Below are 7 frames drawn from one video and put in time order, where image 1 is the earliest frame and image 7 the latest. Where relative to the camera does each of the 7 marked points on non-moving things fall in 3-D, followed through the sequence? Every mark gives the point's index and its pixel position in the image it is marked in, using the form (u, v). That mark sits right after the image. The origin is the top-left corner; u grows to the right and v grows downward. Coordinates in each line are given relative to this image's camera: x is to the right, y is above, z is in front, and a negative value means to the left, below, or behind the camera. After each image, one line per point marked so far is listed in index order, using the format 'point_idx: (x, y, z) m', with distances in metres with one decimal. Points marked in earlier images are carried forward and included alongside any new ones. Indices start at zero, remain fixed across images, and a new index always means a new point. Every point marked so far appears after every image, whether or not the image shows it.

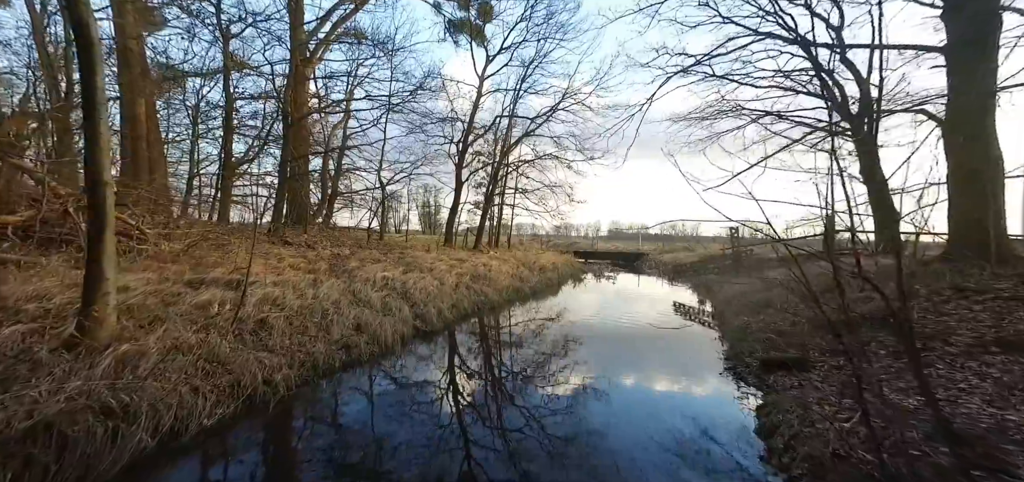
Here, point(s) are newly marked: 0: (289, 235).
0: (-5.8, +0.2, +10.4) m
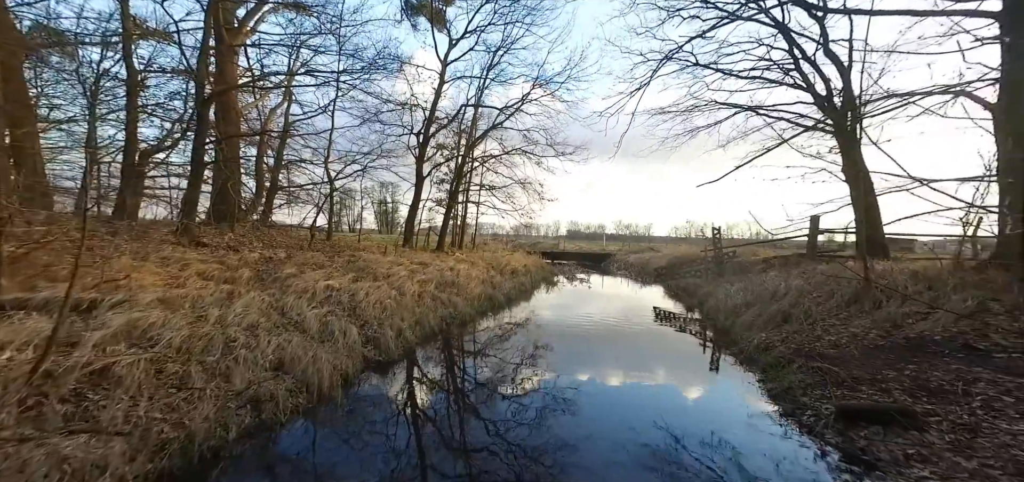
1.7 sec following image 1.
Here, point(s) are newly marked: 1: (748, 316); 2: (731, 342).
0: (-6.4, +0.1, +8.4) m
1: (+5.5, -1.8, +9.0) m
2: (+5.0, -2.3, +8.7) m
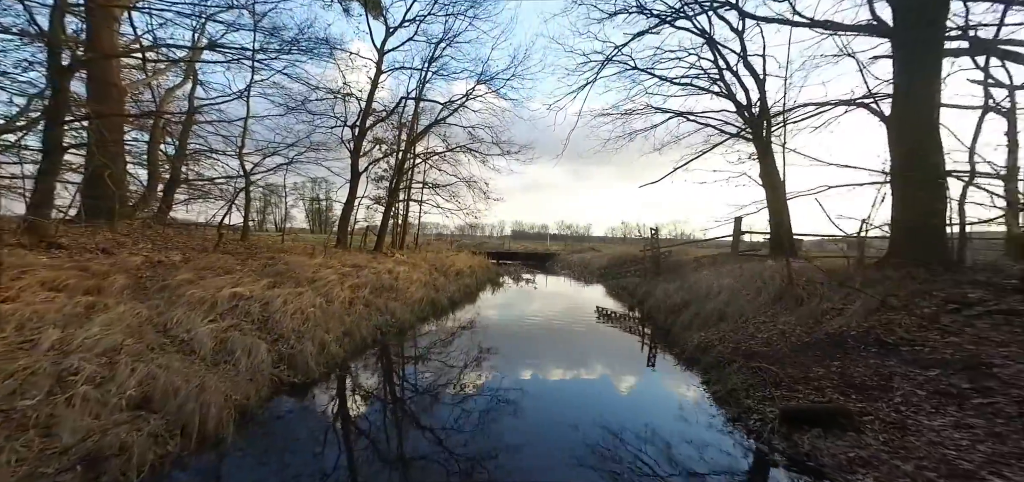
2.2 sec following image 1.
0: (-7.6, +0.1, +7.0) m
1: (+4.2, -1.8, +9.3) m
2: (+3.7, -2.3, +8.8) m
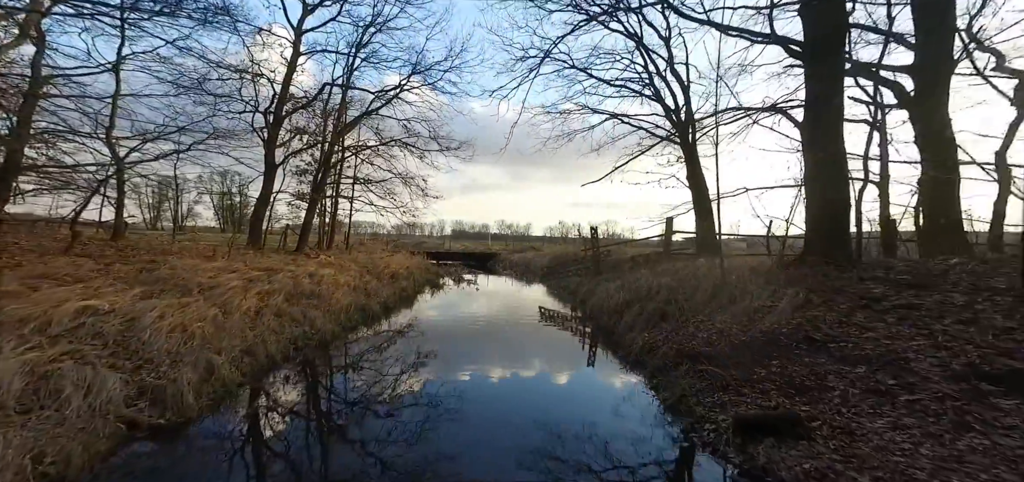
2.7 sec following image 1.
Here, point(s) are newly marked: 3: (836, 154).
0: (-8.5, +0.1, +5.2) m
1: (+2.7, -1.8, +9.2) m
2: (+2.3, -2.3, +8.7) m
3: (+5.9, +1.5, +7.3) m
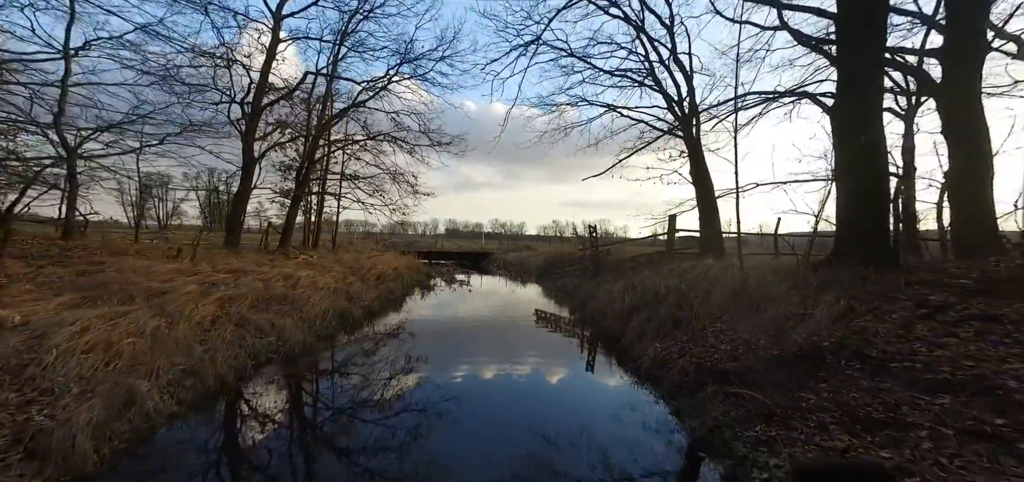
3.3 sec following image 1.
0: (-8.6, +0.1, +4.2) m
1: (+2.6, -1.8, +8.3) m
2: (+2.2, -2.3, +7.8) m
3: (+5.8, +1.6, +6.5) m
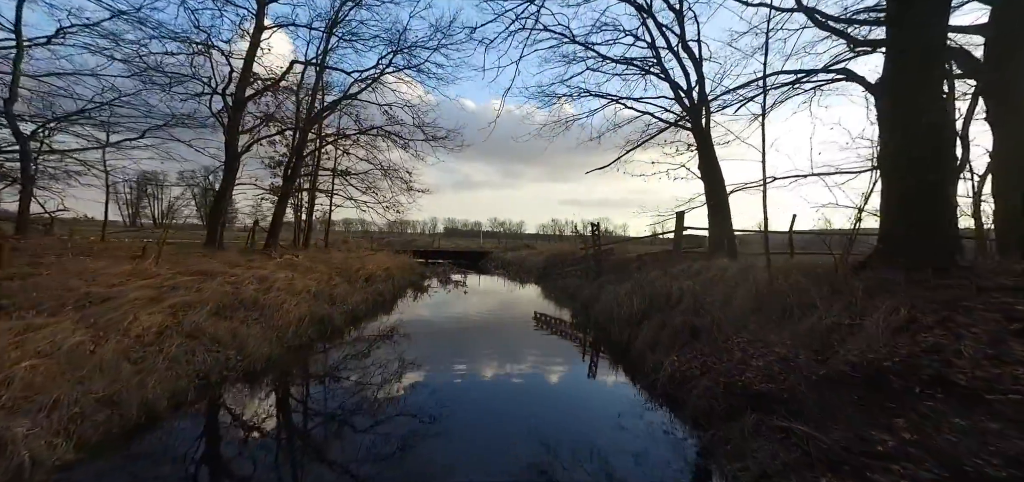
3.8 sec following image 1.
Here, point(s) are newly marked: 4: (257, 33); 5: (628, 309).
0: (-8.6, +0.1, +3.2) m
1: (+2.6, -1.7, +7.5) m
2: (+2.2, -2.2, +7.0) m
3: (+5.8, +1.6, +5.6) m
4: (-9.8, +8.0, +15.3) m
5: (+2.7, -1.6, +9.3) m
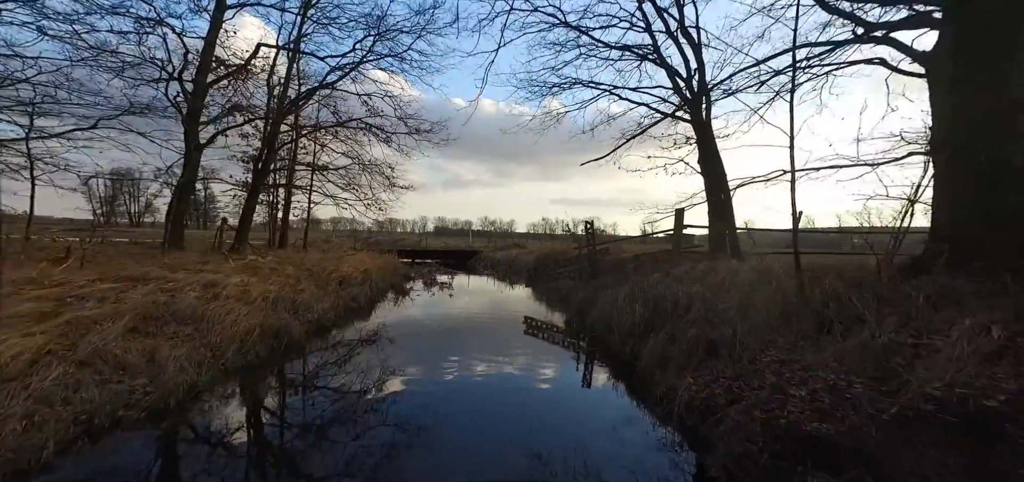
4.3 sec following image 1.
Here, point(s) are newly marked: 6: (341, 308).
0: (-8.8, +0.1, +1.9) m
1: (+2.3, -1.7, +6.4) m
2: (+1.9, -2.2, +5.9) m
3: (+5.6, +1.6, +4.6) m
4: (-10.2, +8.0, +13.9) m
5: (+2.4, -1.6, +8.2) m
6: (-4.9, -1.9, +11.1) m
